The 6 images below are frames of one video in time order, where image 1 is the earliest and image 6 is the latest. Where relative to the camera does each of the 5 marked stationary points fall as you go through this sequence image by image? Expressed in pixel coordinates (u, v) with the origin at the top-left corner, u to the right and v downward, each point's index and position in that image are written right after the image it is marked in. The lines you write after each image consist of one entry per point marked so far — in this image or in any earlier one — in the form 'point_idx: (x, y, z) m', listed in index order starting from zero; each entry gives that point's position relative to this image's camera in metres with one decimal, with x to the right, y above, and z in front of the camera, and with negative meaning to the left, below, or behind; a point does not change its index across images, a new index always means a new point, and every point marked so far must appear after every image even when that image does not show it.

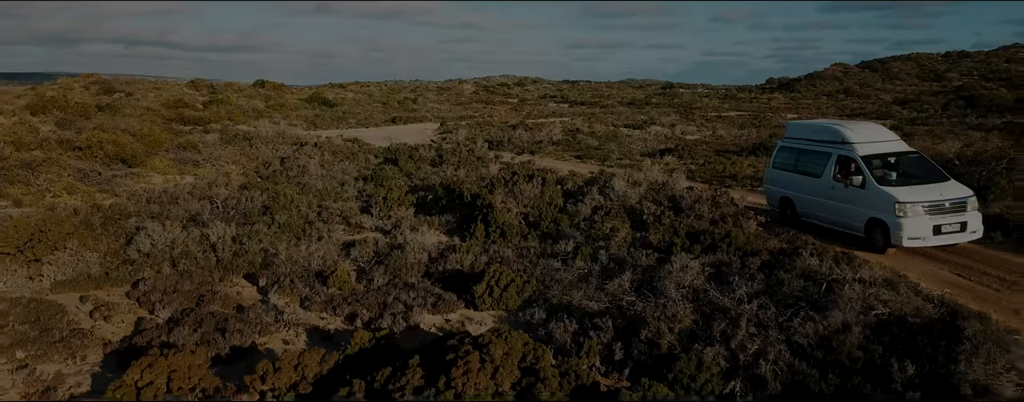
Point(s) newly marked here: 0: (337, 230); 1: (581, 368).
0: (-2.3, -0.3, +9.7) m
1: (+0.4, -1.0, +4.8) m
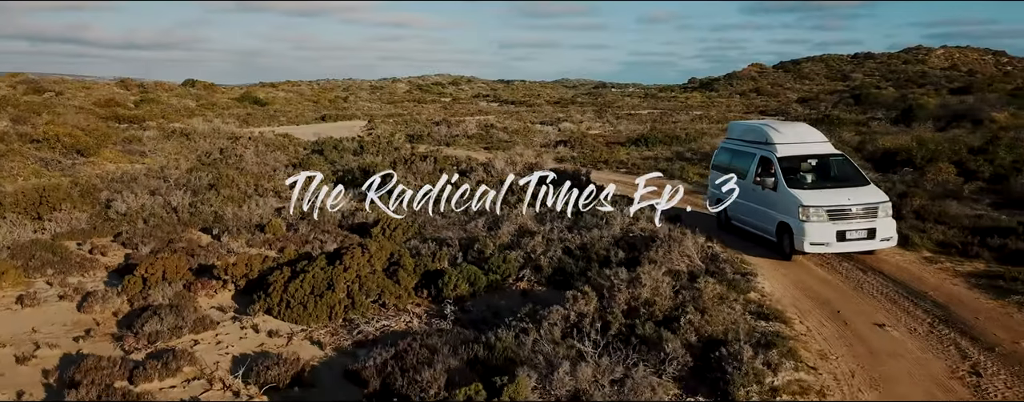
0: (-4.0, +0.1, +12.3) m
1: (-0.9, -0.6, +7.6) m
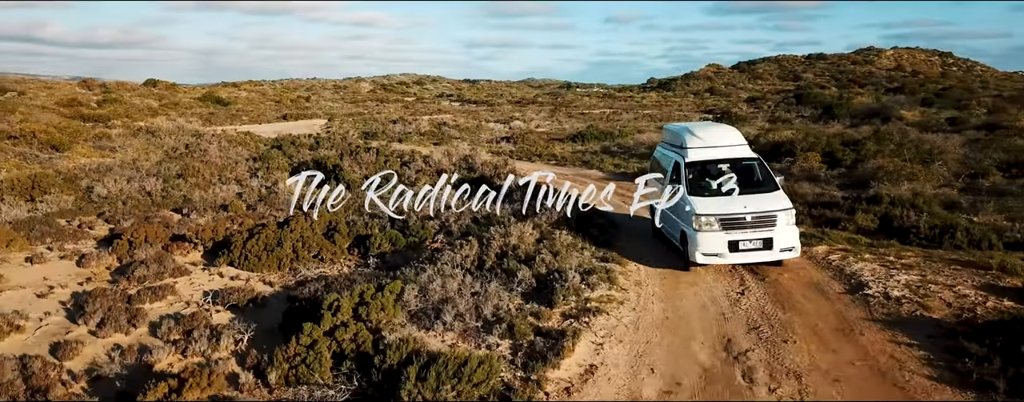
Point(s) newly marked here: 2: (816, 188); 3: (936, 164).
0: (-5.2, +0.3, +14.1) m
1: (-1.9, -0.3, +9.6) m
2: (+5.2, +0.2, +12.8) m
3: (+8.0, +0.7, +14.3) m
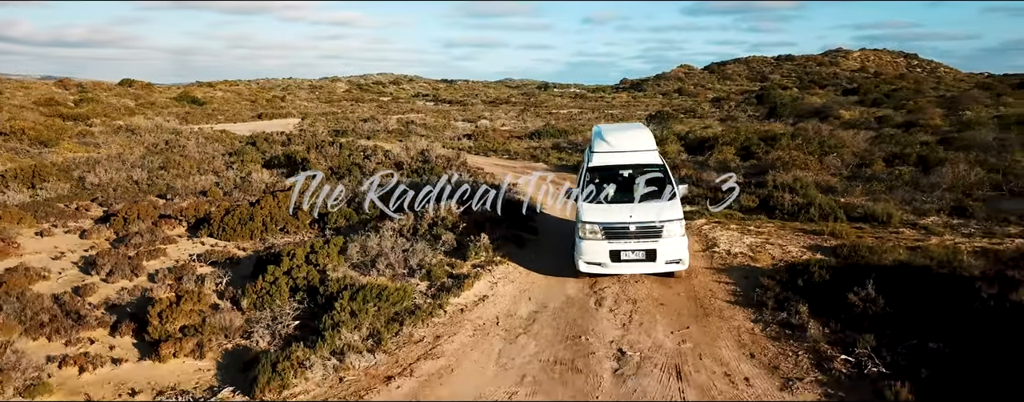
0: (-6.3, +0.5, +15.7) m
1: (-2.9, -0.1, +11.3) m
2: (+4.2, +0.5, +14.8) m
3: (+6.9, +1.0, +16.4) m
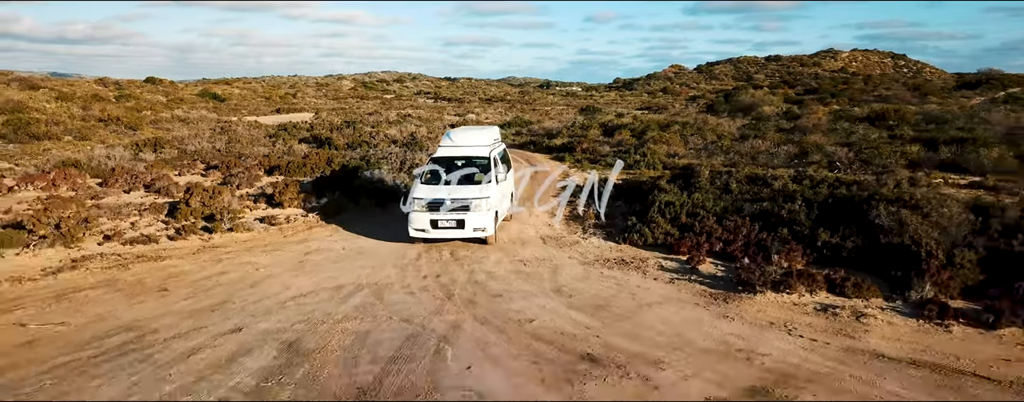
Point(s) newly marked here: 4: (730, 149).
0: (-7.5, +1.6, +22.9) m
1: (-4.1, +1.0, +18.5) m
2: (+2.9, +1.5, +21.9) m
3: (+5.7, +2.0, +23.5) m
4: (+5.7, +1.4, +19.7) m
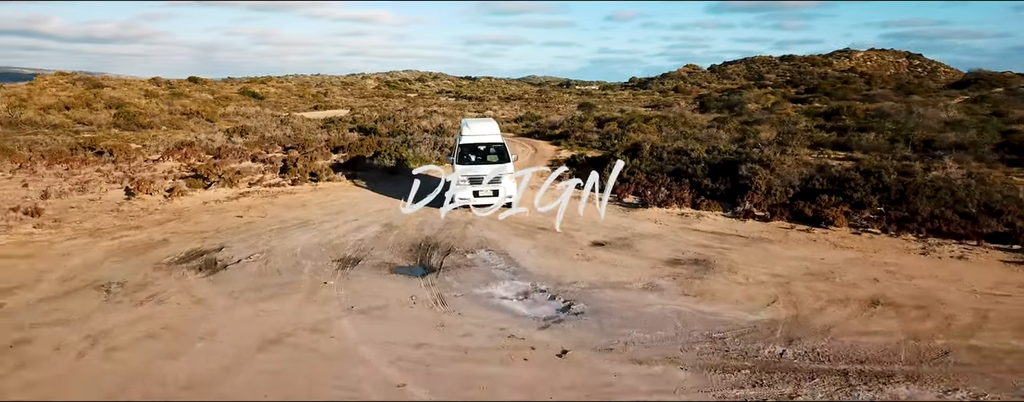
0: (-7.2, +2.5, +28.7) m
1: (-3.9, +1.8, +24.2) m
2: (+3.2, +2.4, +27.5) m
3: (+6.0, +2.8, +29.0) m
4: (+6.0, +2.2, +25.2) m
